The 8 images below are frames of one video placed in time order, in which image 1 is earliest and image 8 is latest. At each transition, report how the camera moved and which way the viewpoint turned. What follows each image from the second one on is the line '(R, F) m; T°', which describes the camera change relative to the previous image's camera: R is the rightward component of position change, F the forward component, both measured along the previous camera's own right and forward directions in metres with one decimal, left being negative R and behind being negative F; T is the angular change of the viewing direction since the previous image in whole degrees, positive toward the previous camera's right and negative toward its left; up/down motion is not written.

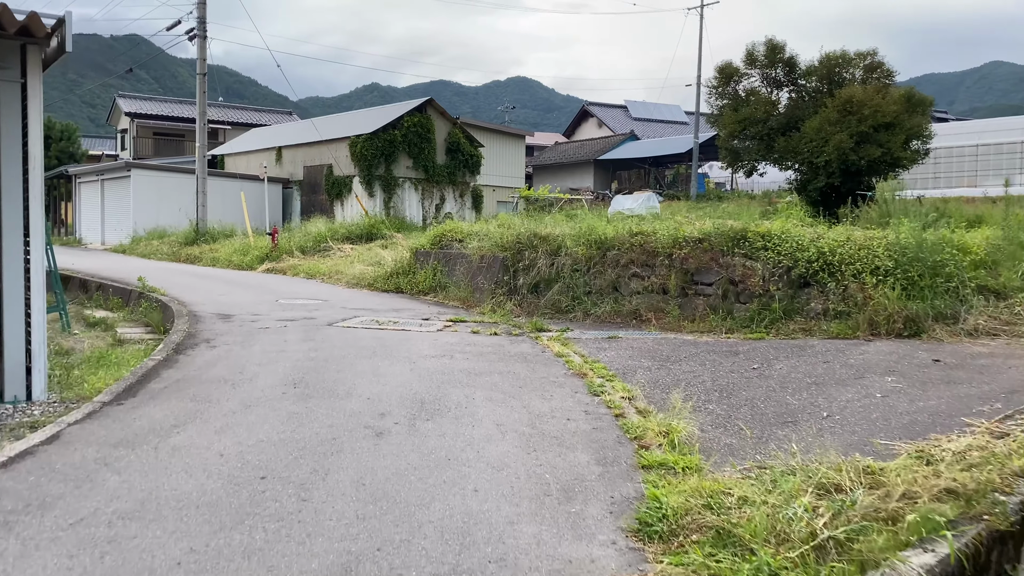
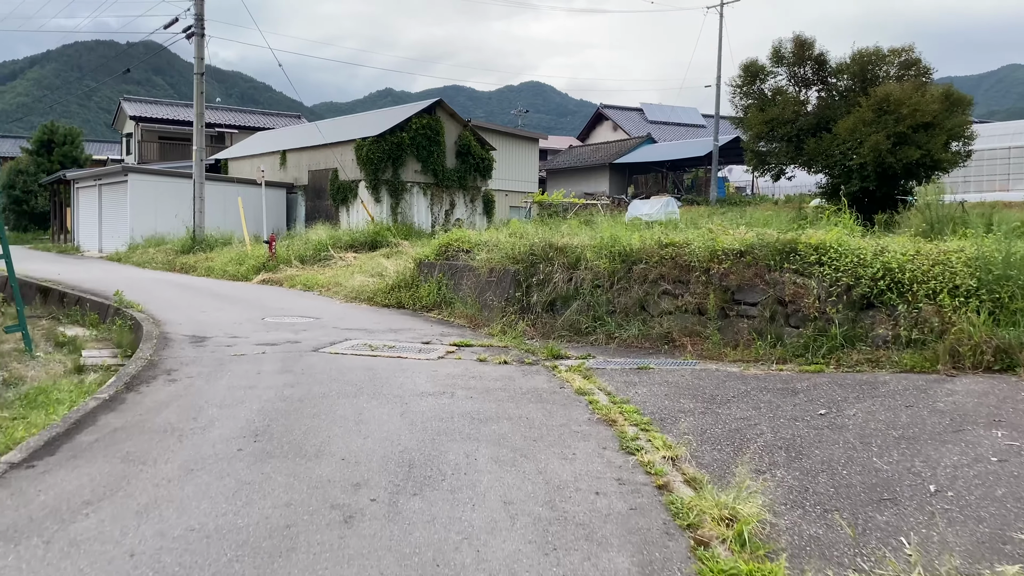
(0.0, +0.9) m; -1°
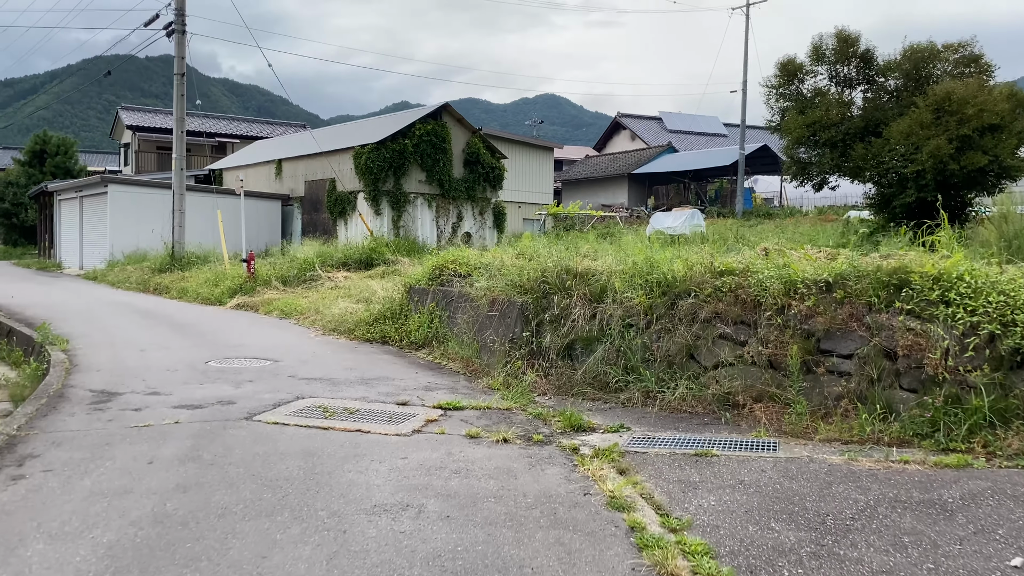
(+0.1, +1.7) m; -1°
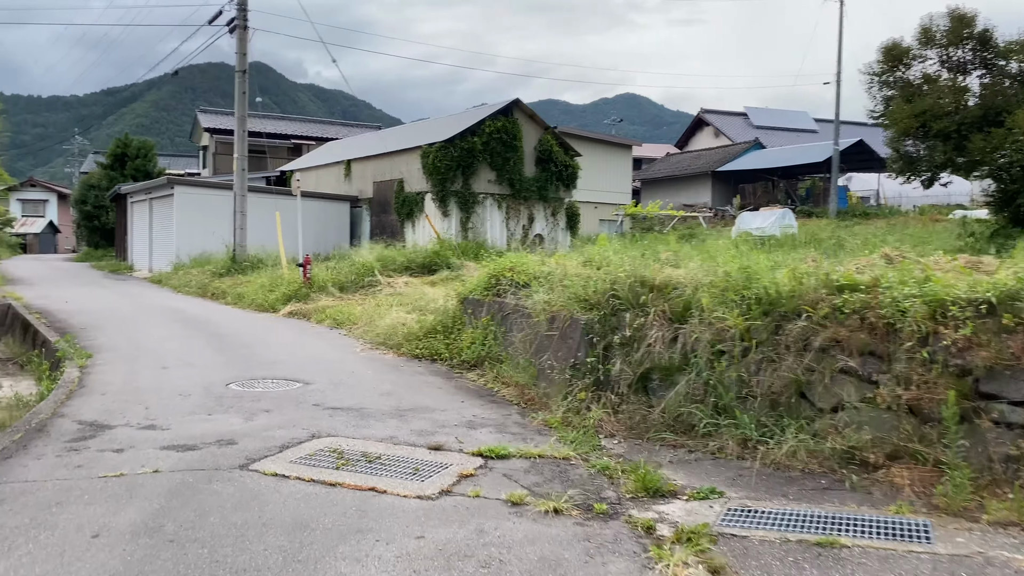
(+0.1, +1.0) m; -5°
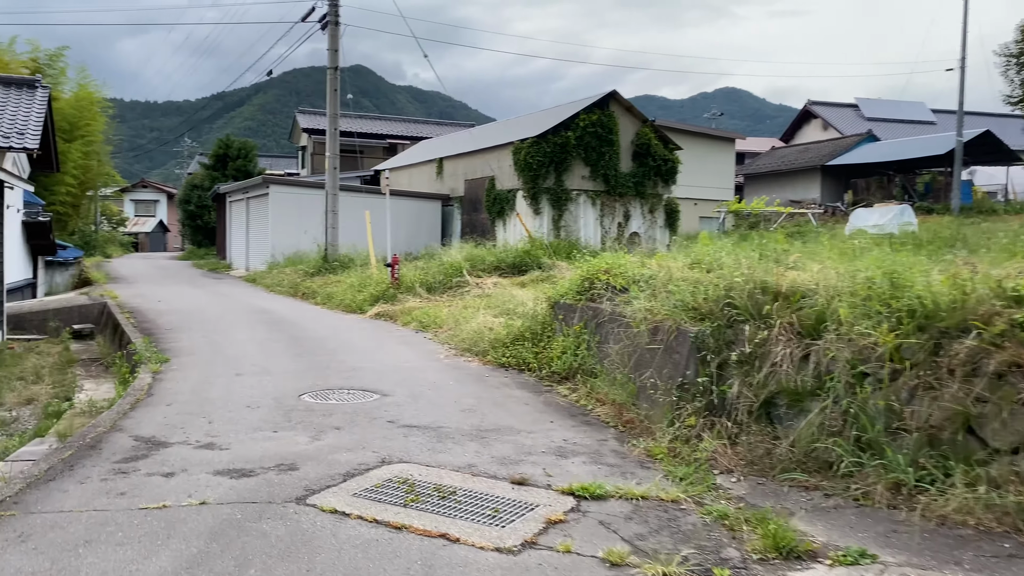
(0.0, +0.6) m; -6°
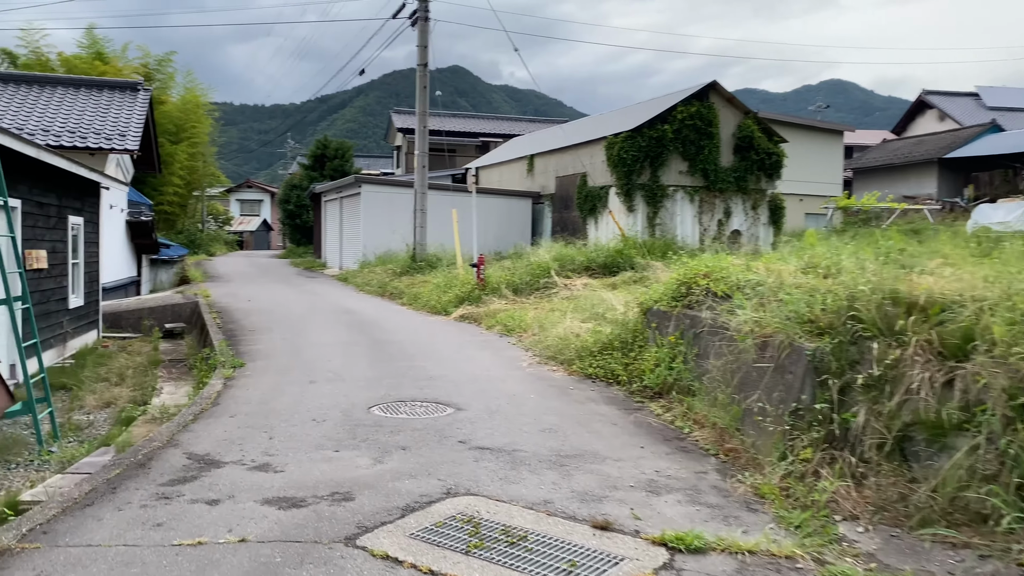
(0.0, +0.5) m; -6°
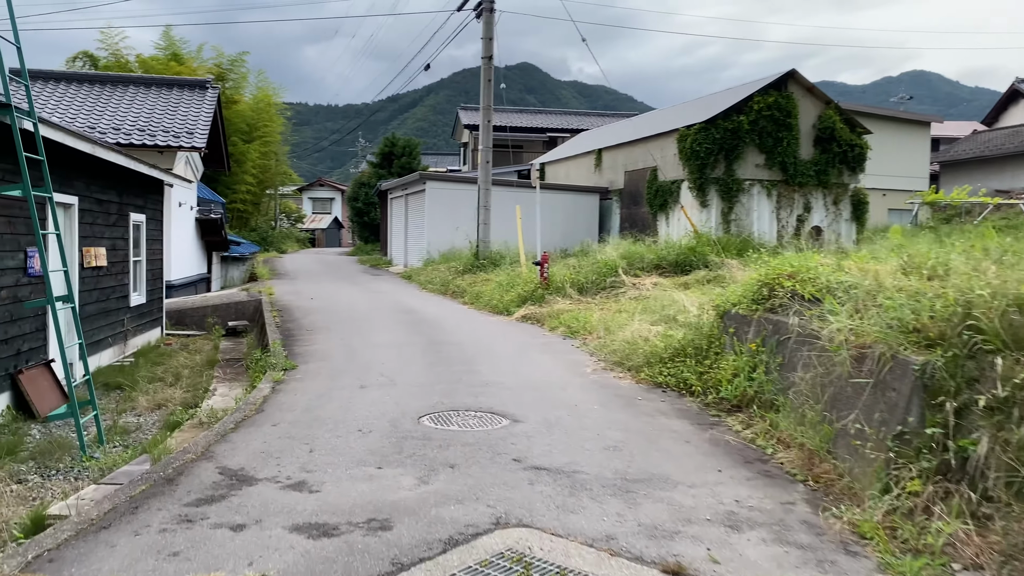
(0.0, +0.4) m; -5°
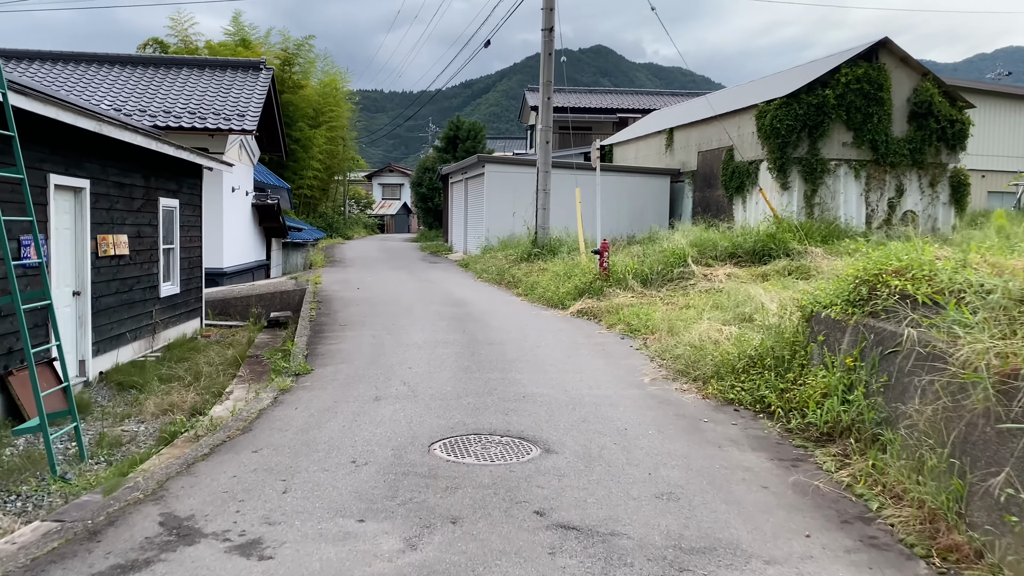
(+0.2, +0.9) m; -5°
